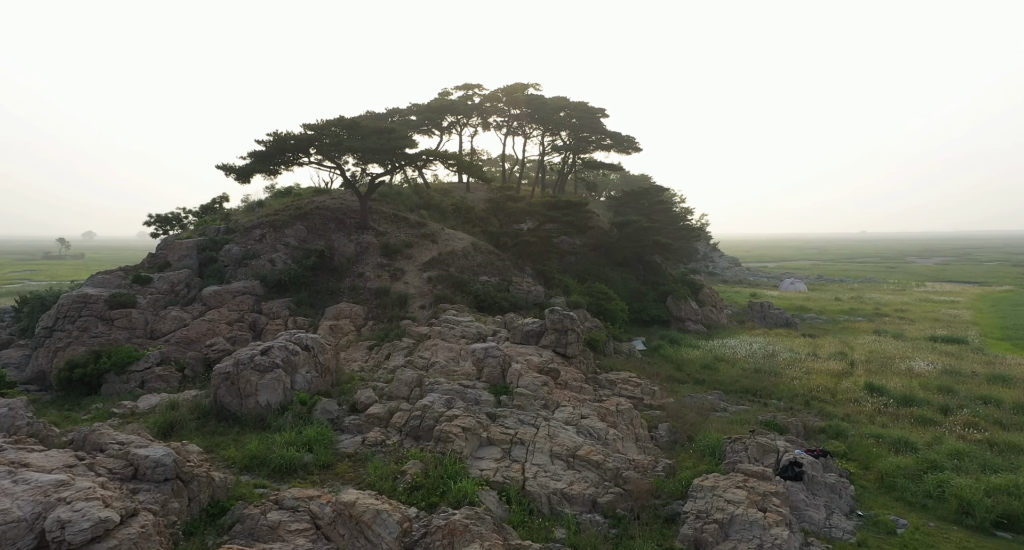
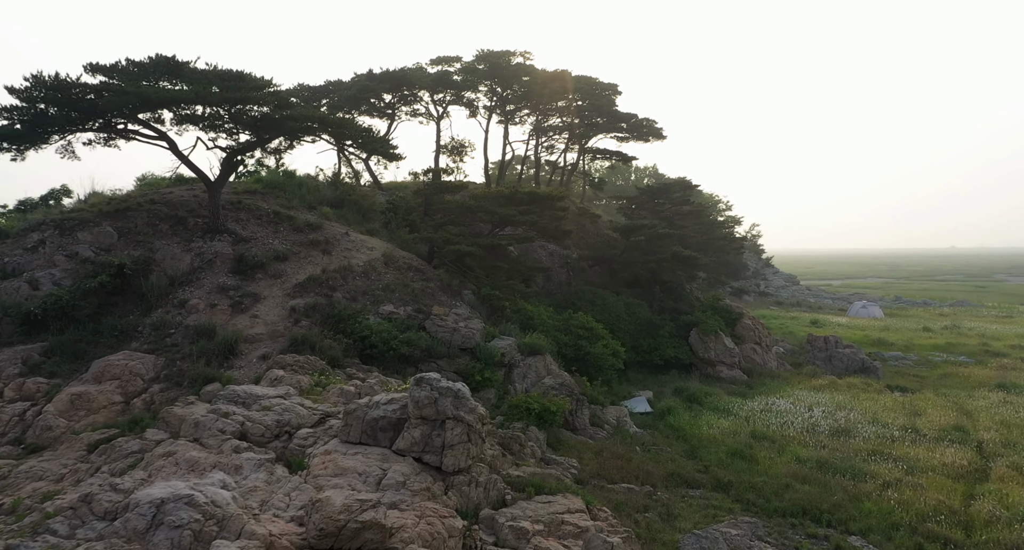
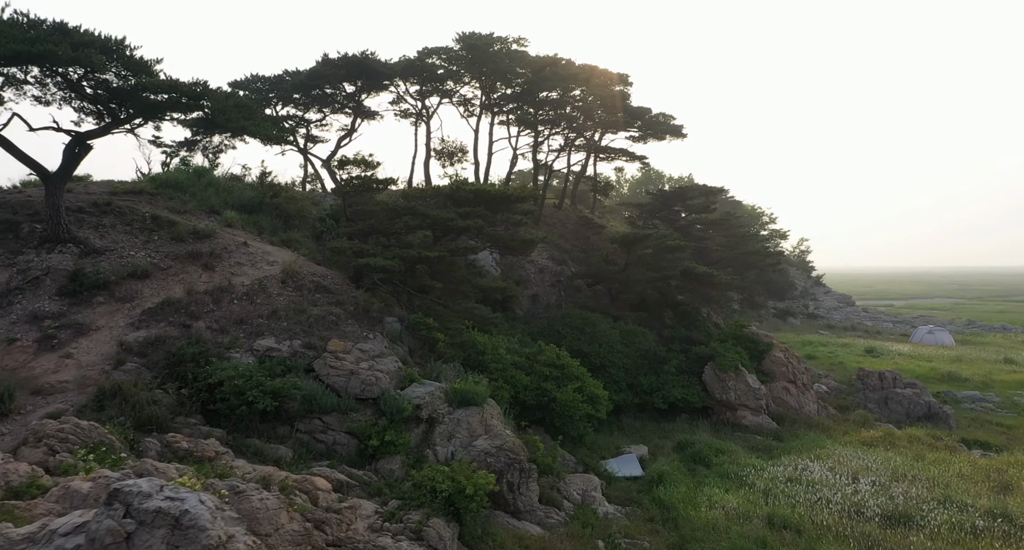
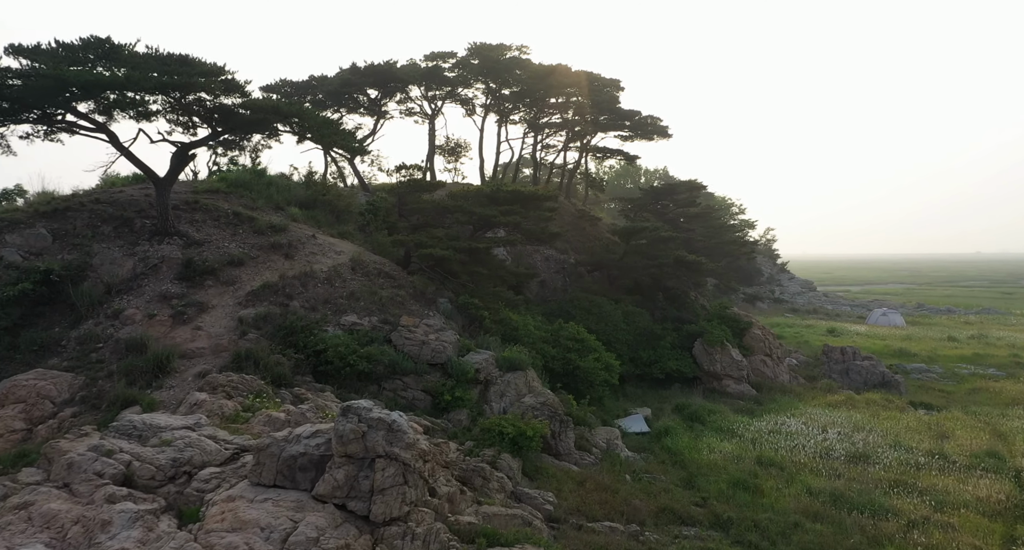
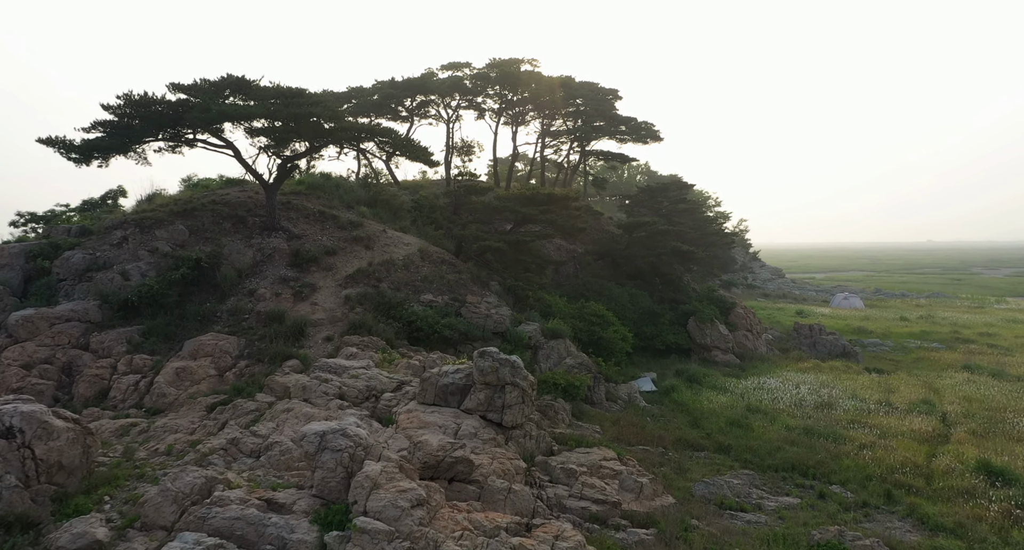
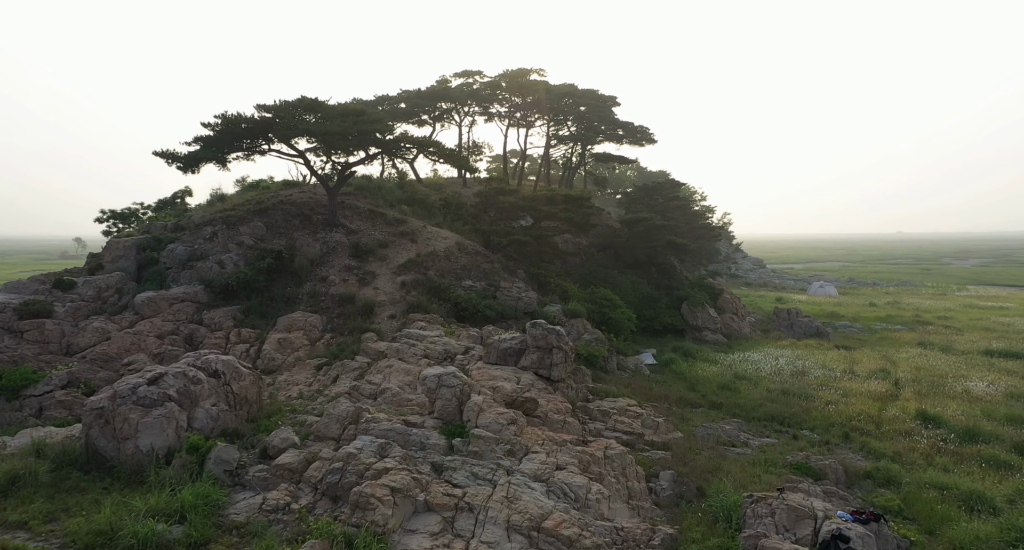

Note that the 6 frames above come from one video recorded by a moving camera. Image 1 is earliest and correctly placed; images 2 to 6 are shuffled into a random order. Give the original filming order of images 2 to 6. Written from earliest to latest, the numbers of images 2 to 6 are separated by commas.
6, 5, 2, 4, 3
